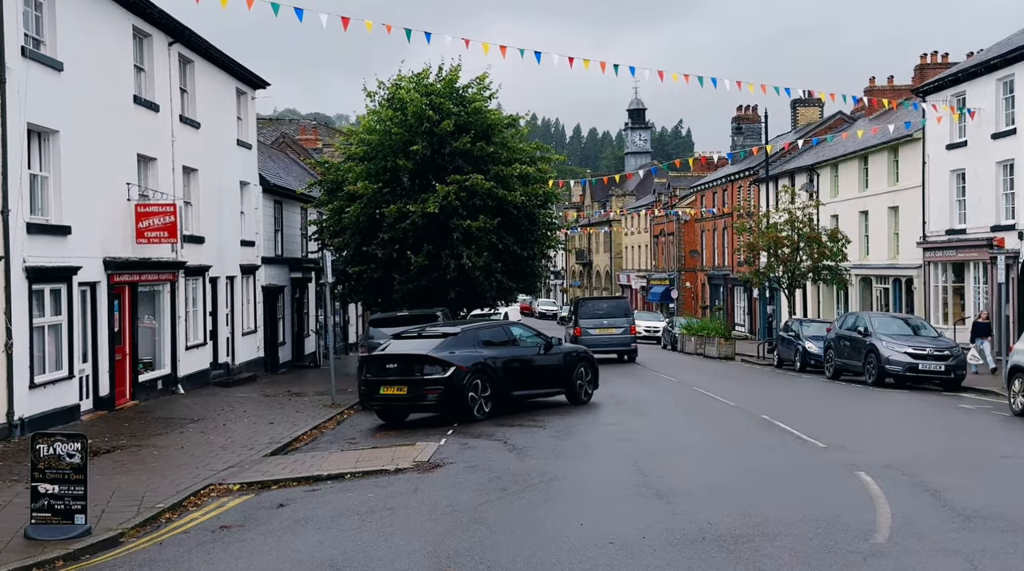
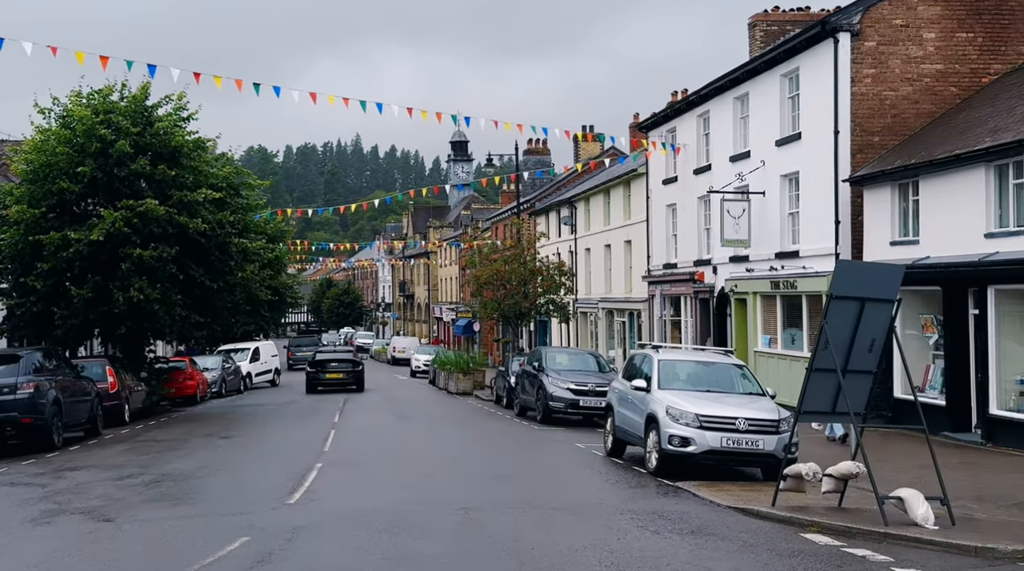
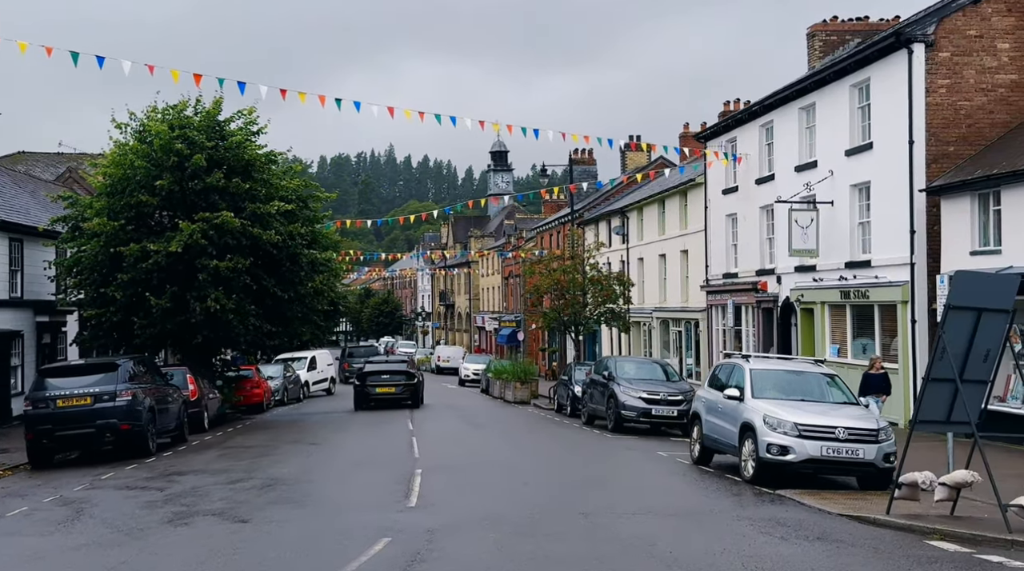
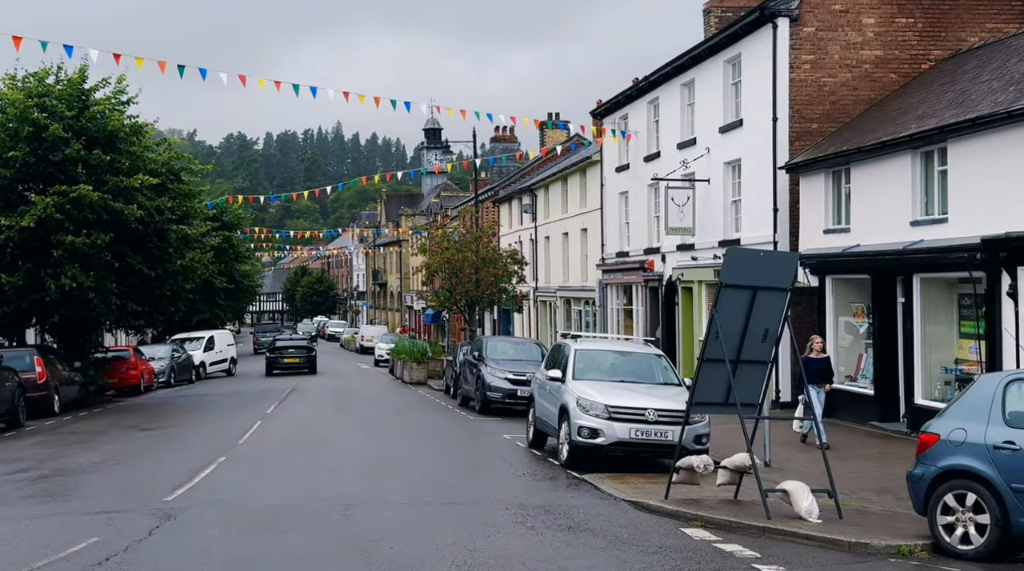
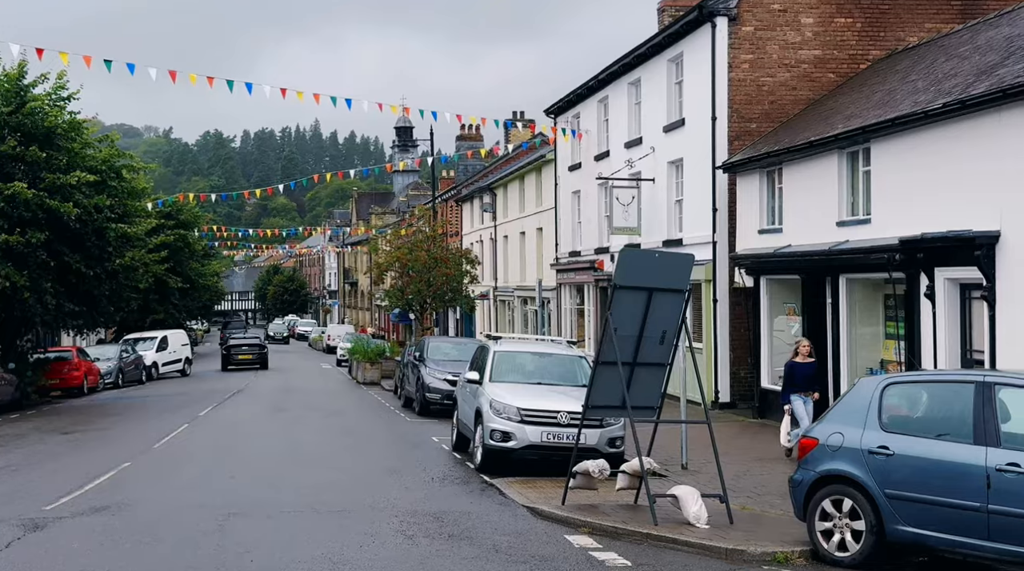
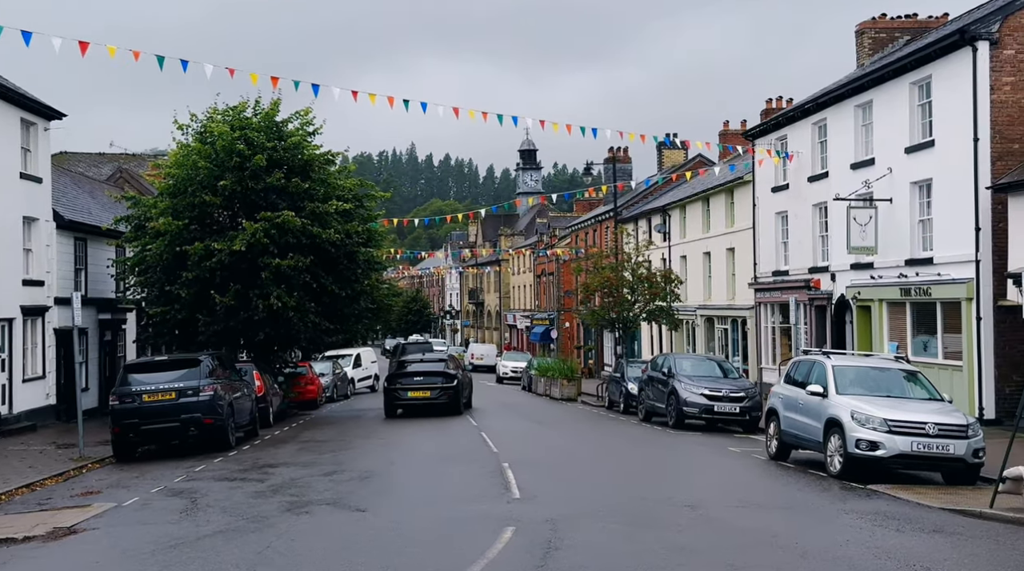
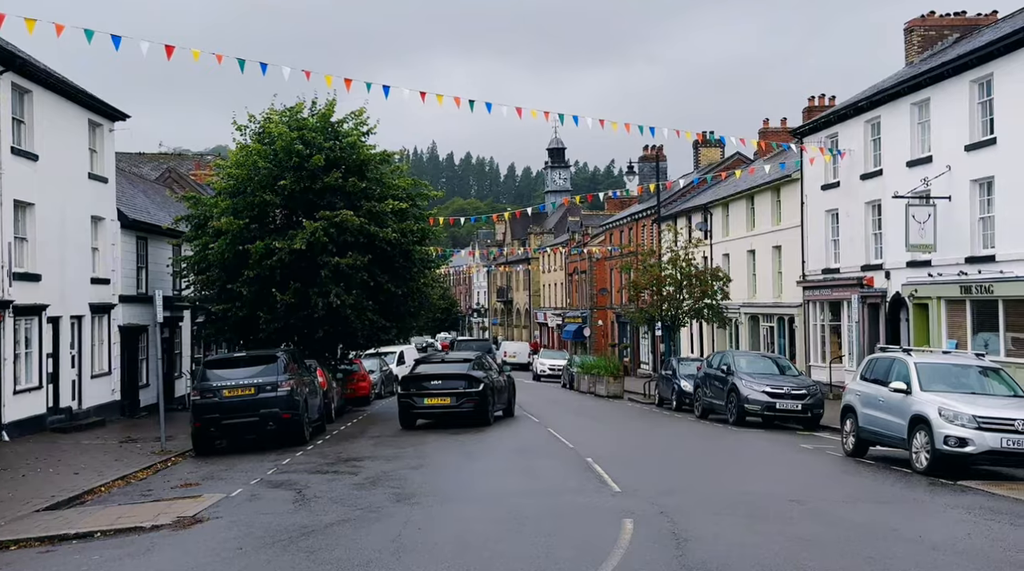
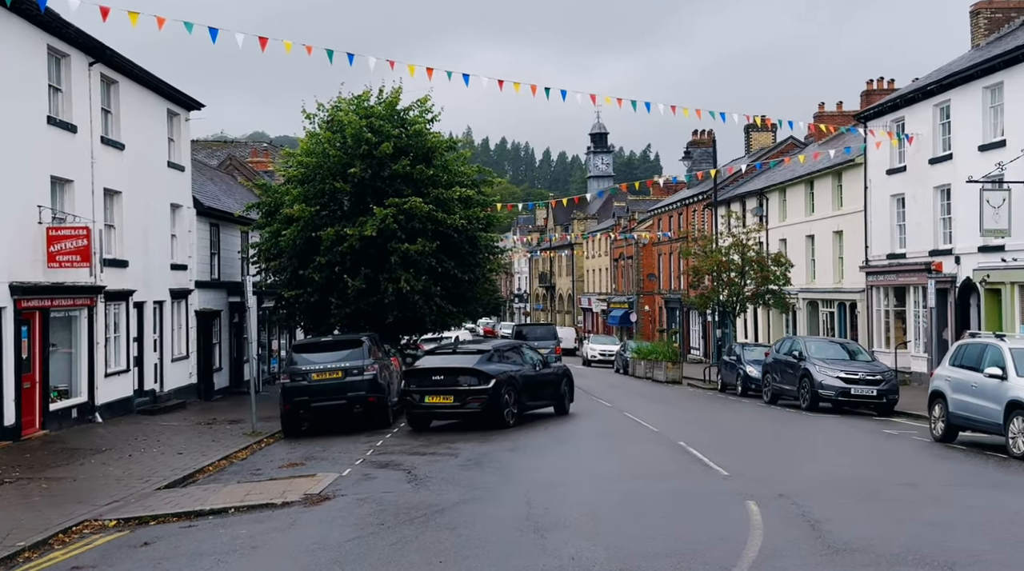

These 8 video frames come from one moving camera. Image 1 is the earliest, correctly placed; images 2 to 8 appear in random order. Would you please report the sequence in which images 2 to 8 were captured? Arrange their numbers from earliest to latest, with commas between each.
8, 7, 6, 3, 2, 4, 5
